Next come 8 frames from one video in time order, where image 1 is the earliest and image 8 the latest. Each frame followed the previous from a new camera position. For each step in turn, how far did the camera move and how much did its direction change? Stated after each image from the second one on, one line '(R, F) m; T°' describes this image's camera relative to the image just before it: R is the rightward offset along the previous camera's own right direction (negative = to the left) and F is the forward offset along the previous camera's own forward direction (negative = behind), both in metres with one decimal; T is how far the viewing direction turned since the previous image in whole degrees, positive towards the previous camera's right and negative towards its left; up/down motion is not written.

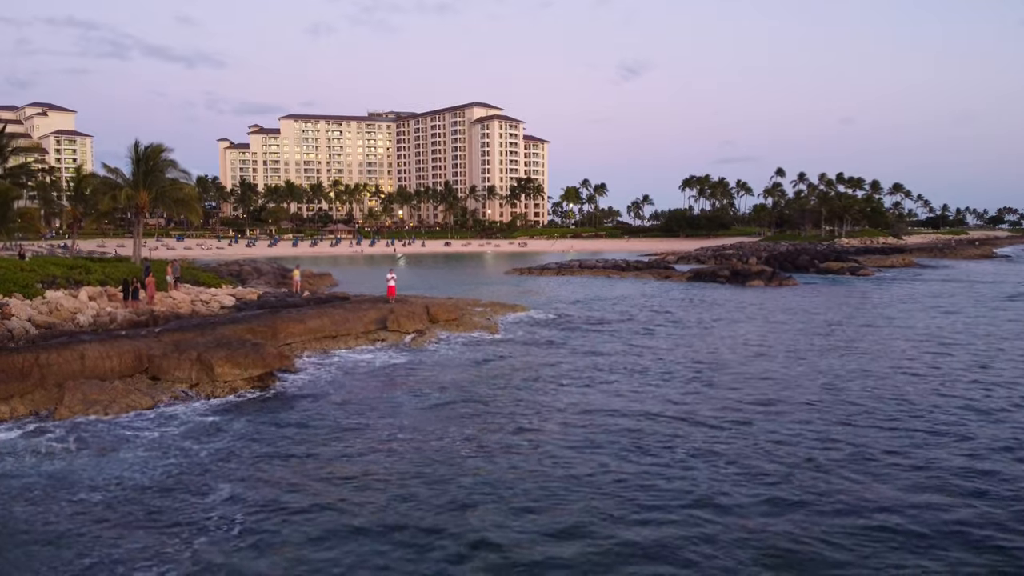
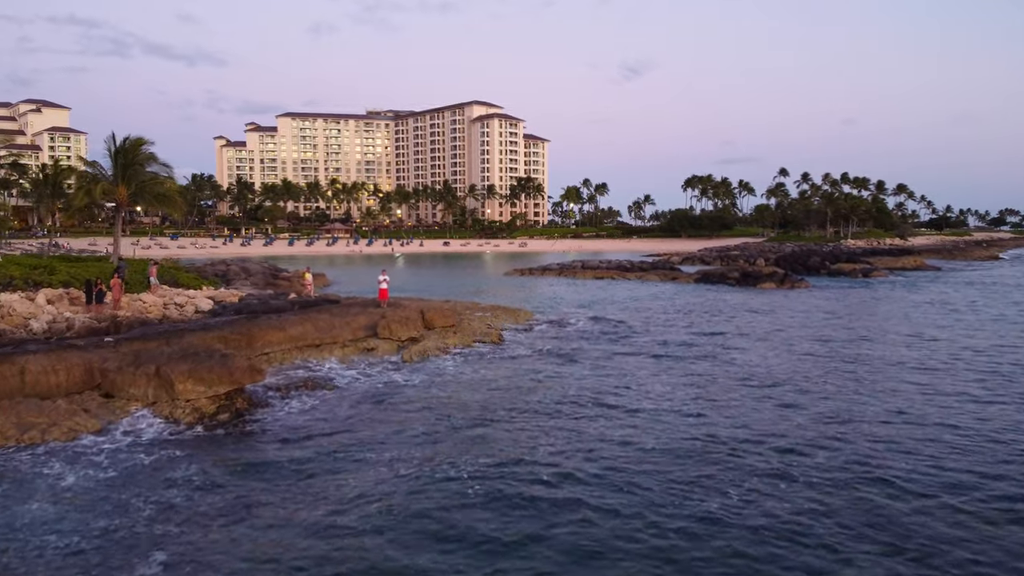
(-0.1, +2.4) m; 0°
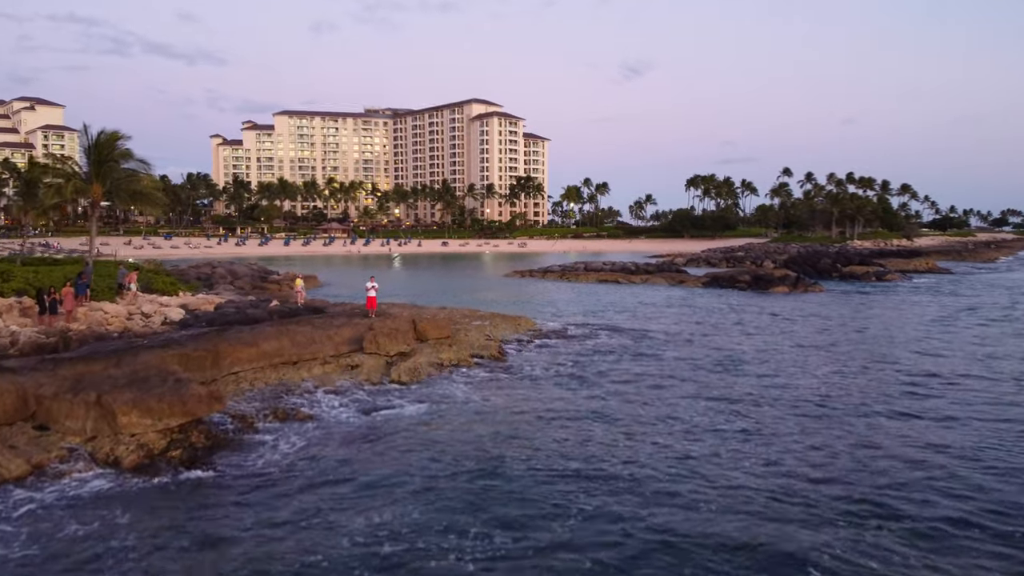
(0.0, +2.4) m; 0°
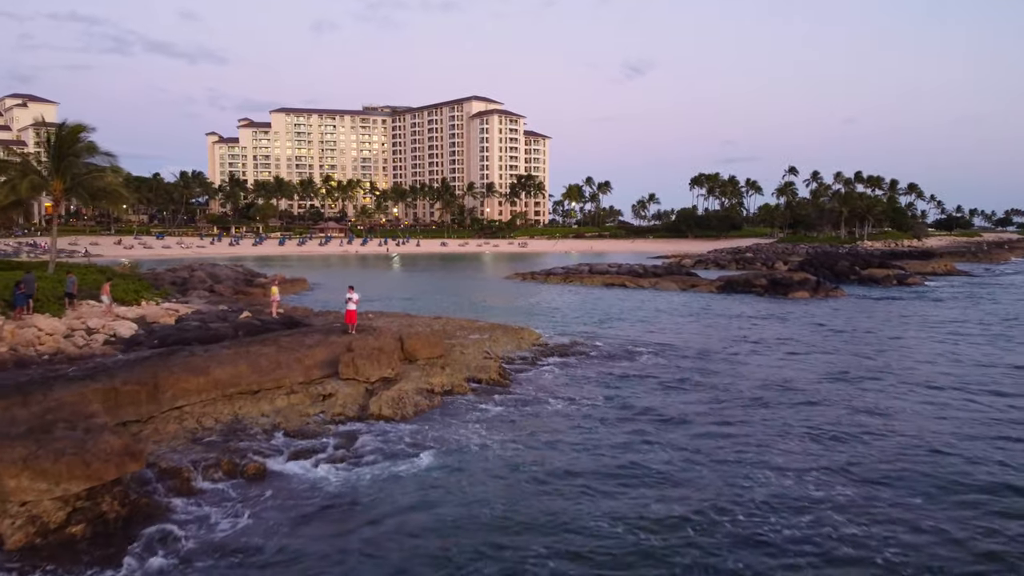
(-0.1, +3.3) m; 0°
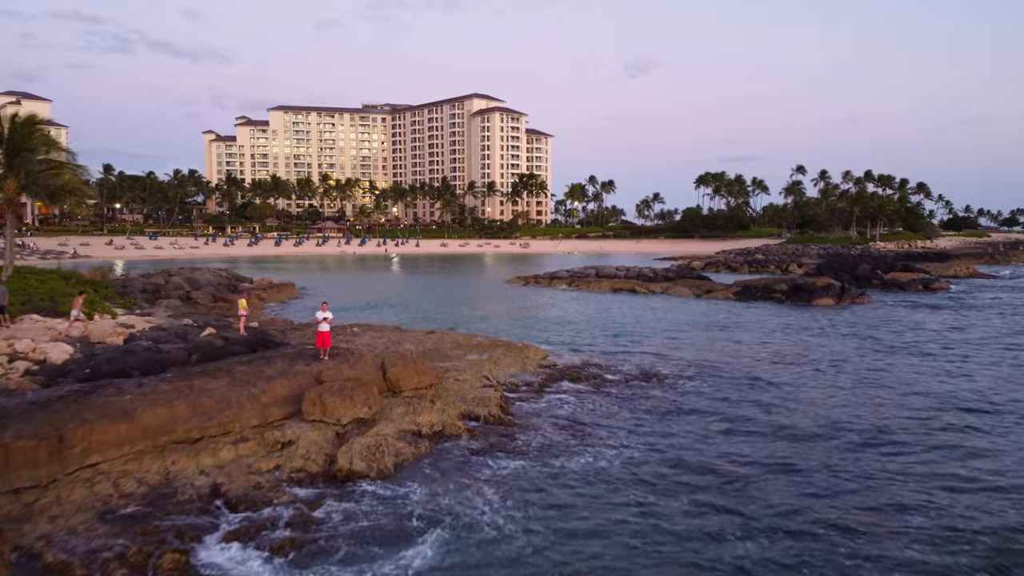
(0.0, +3.3) m; 0°
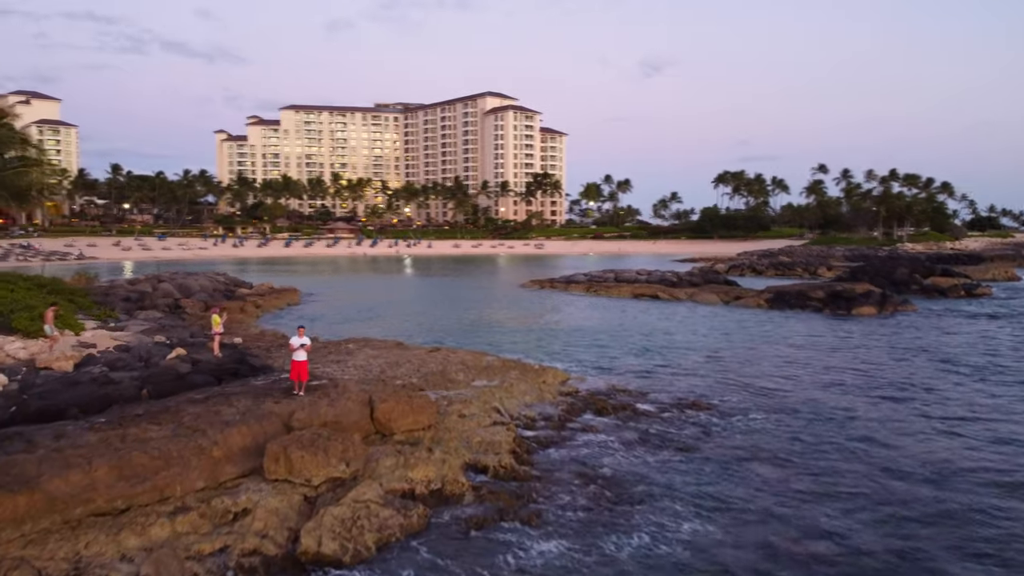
(0.0, +3.1) m; -1°
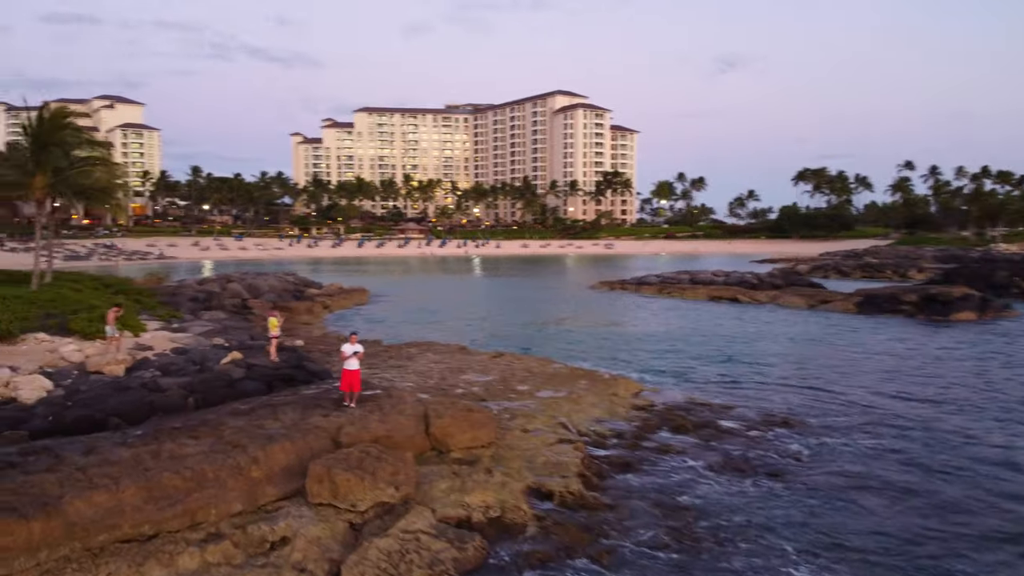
(0.0, +1.3) m; -5°
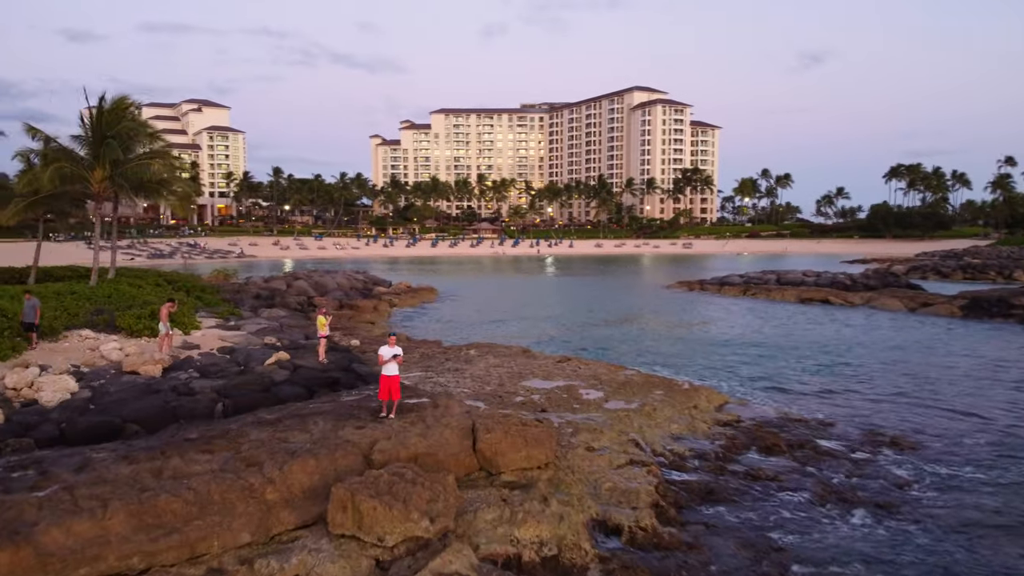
(+0.2, +1.8) m; -5°
